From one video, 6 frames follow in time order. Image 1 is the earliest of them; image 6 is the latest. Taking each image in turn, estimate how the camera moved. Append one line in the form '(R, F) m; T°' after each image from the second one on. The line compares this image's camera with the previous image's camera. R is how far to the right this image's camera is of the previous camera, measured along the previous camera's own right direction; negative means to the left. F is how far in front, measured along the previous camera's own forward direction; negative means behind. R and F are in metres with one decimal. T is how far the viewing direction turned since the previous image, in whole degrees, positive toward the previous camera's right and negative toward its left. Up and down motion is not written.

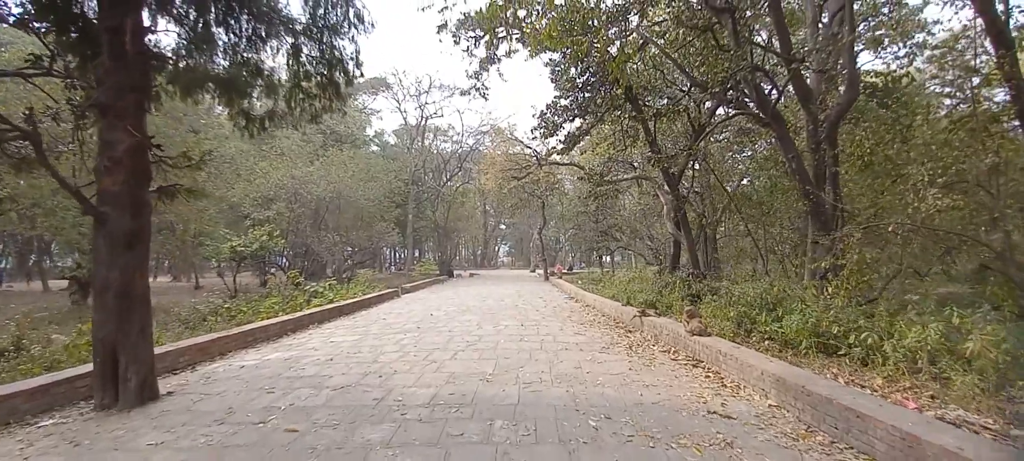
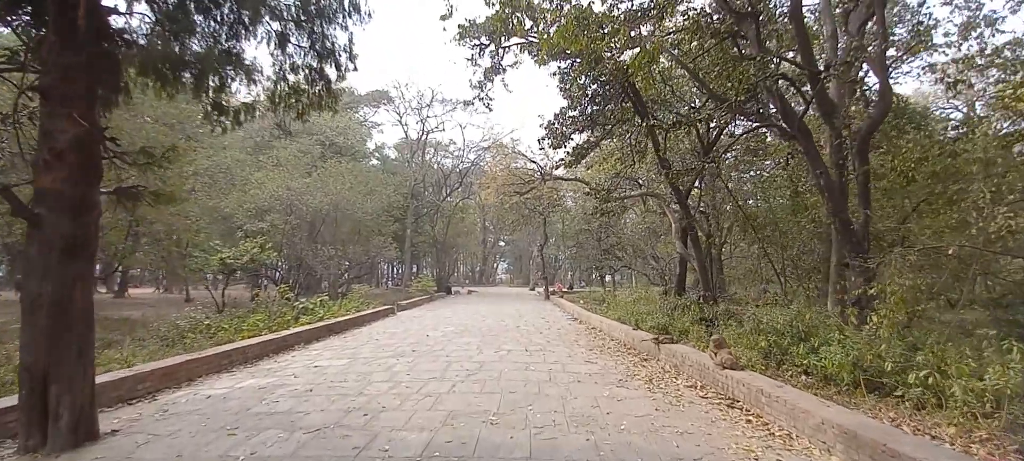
(-0.1, +0.6) m; 0°
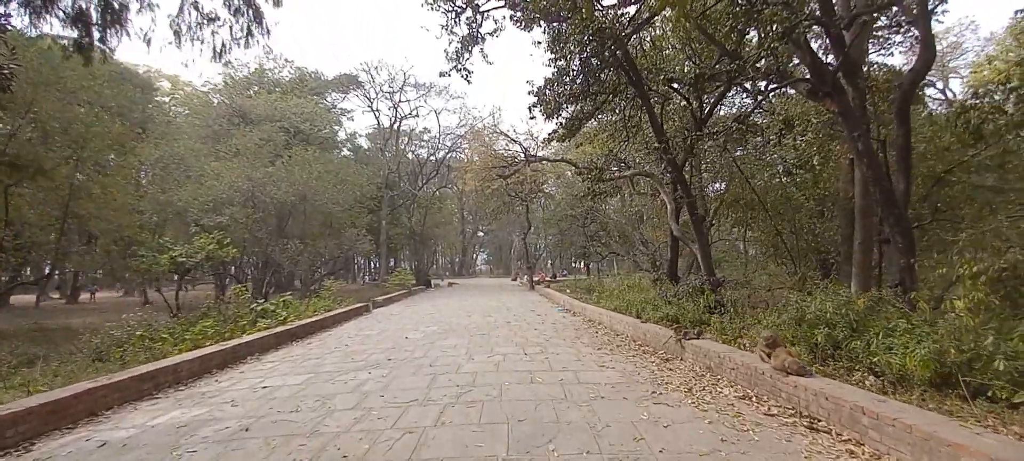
(-0.2, +1.1) m; +3°
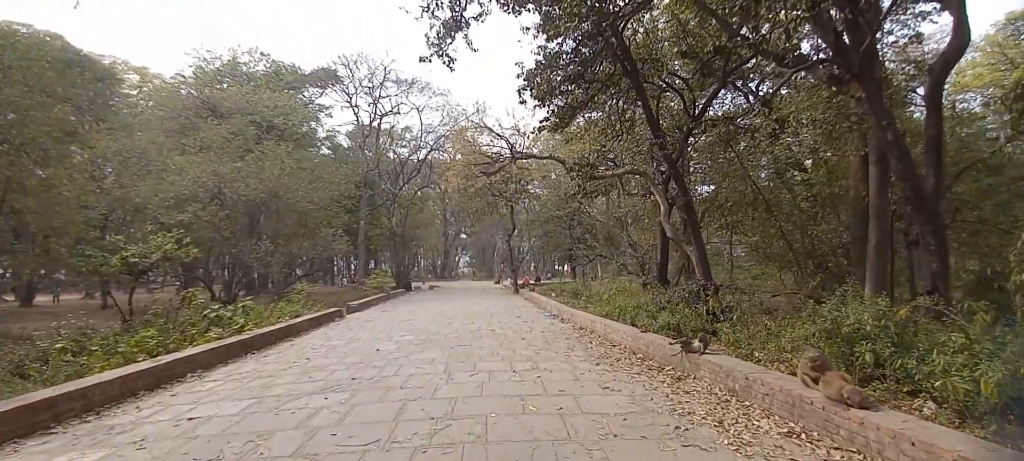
(0.0, +0.8) m; +2°
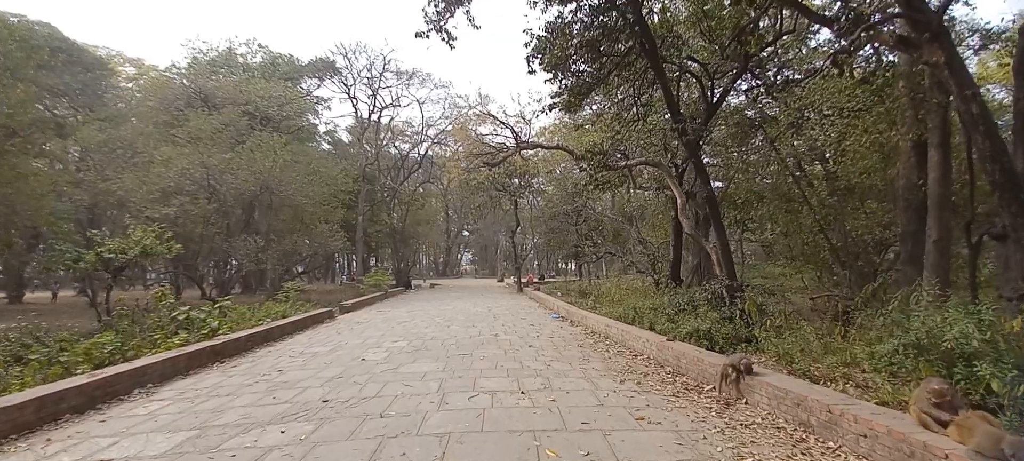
(0.0, +0.9) m; 0°
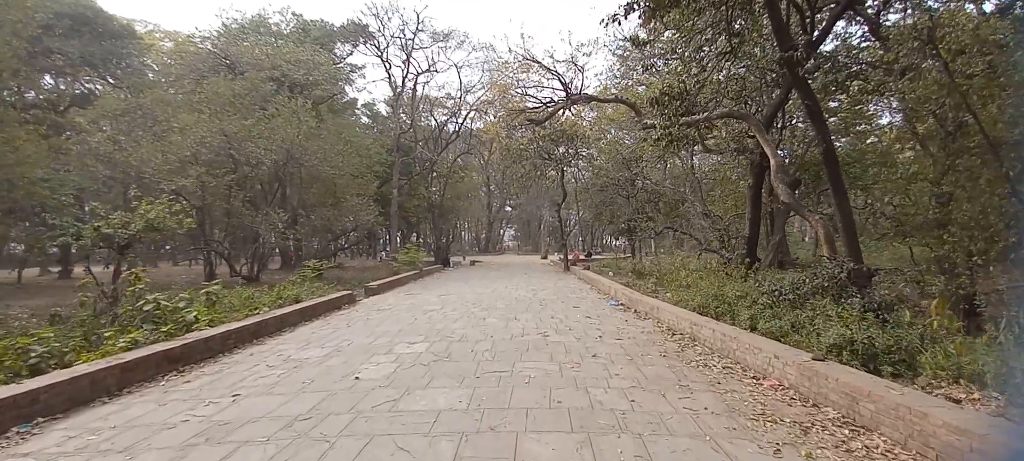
(-0.1, +1.8) m; -5°
